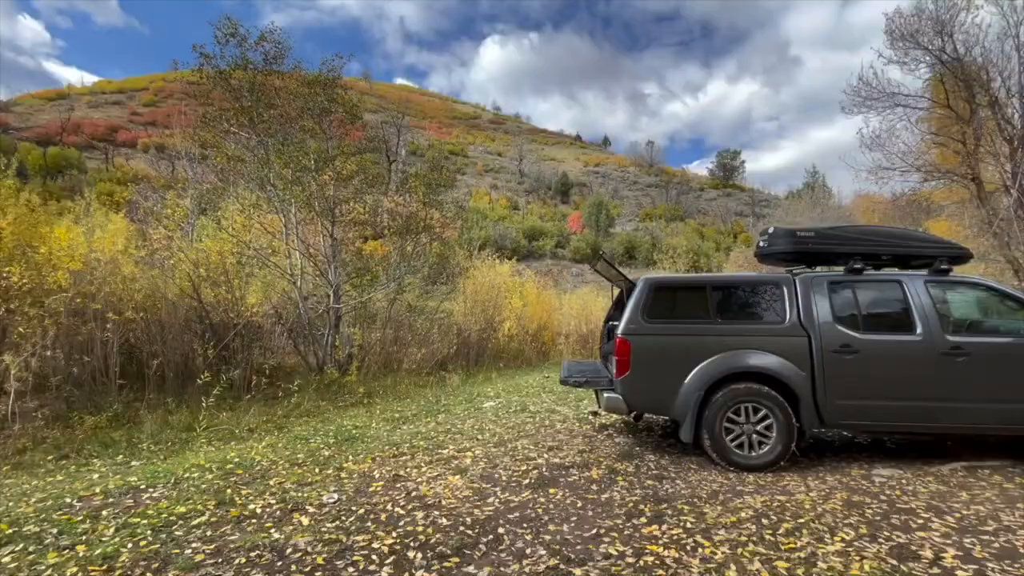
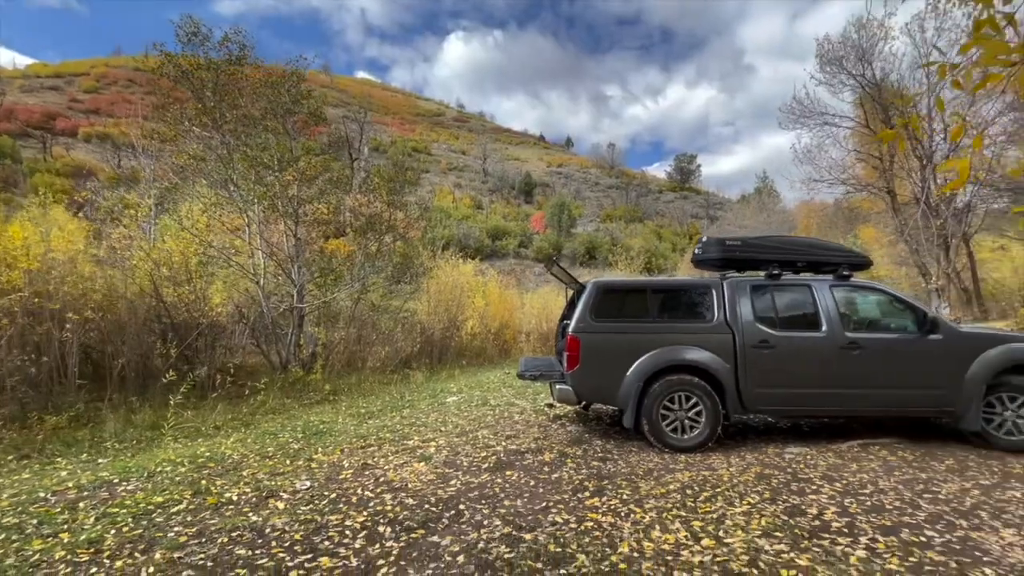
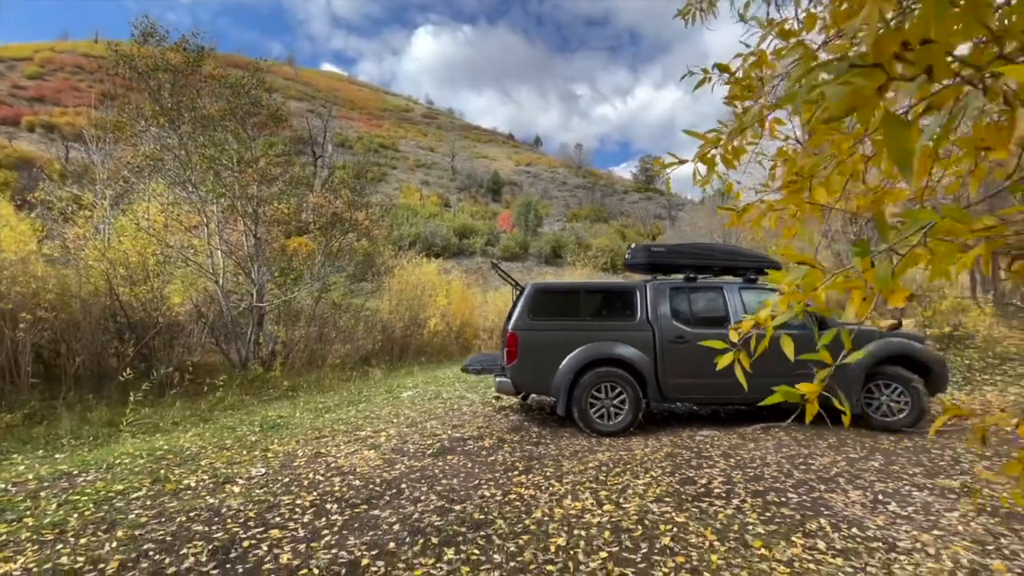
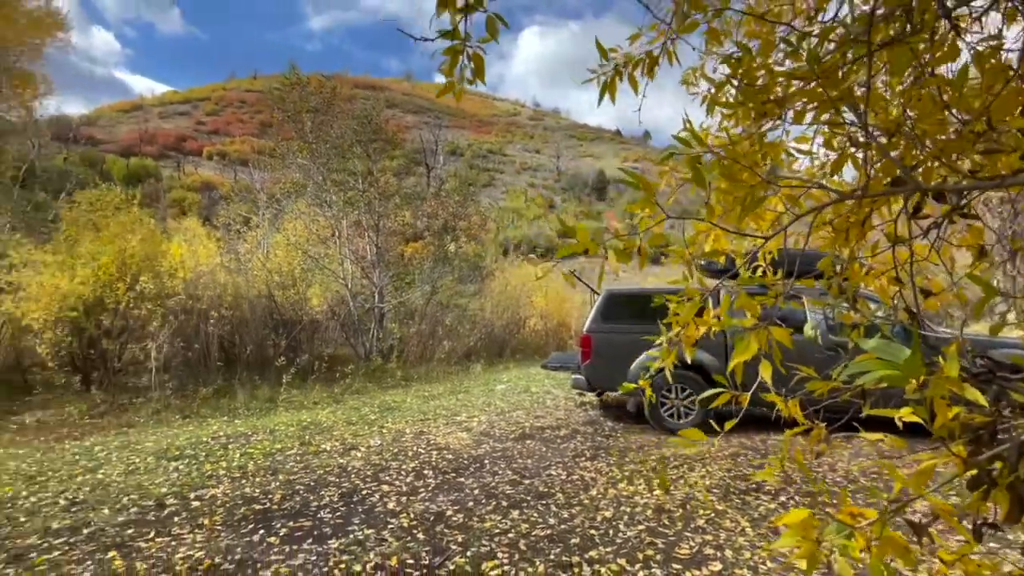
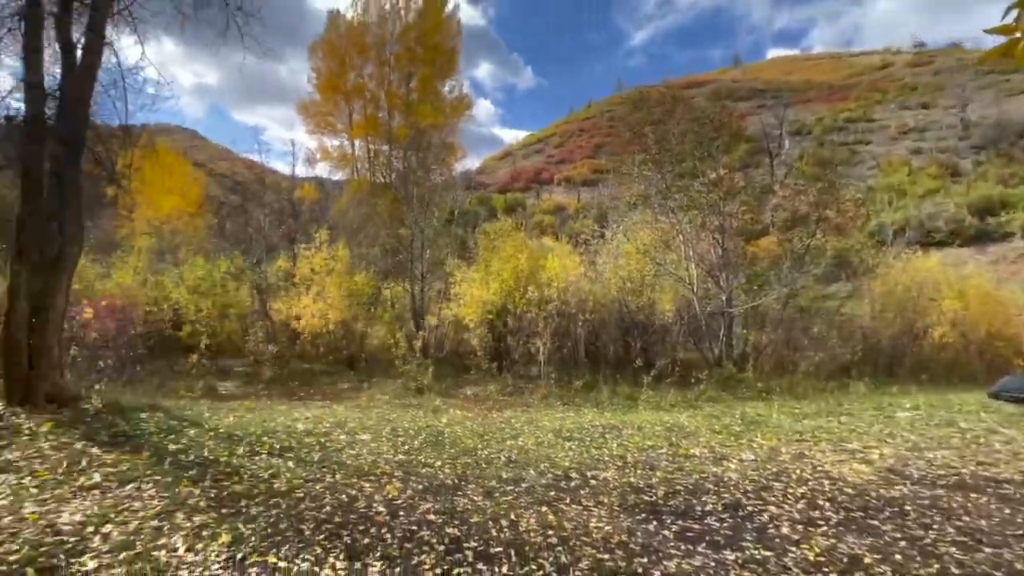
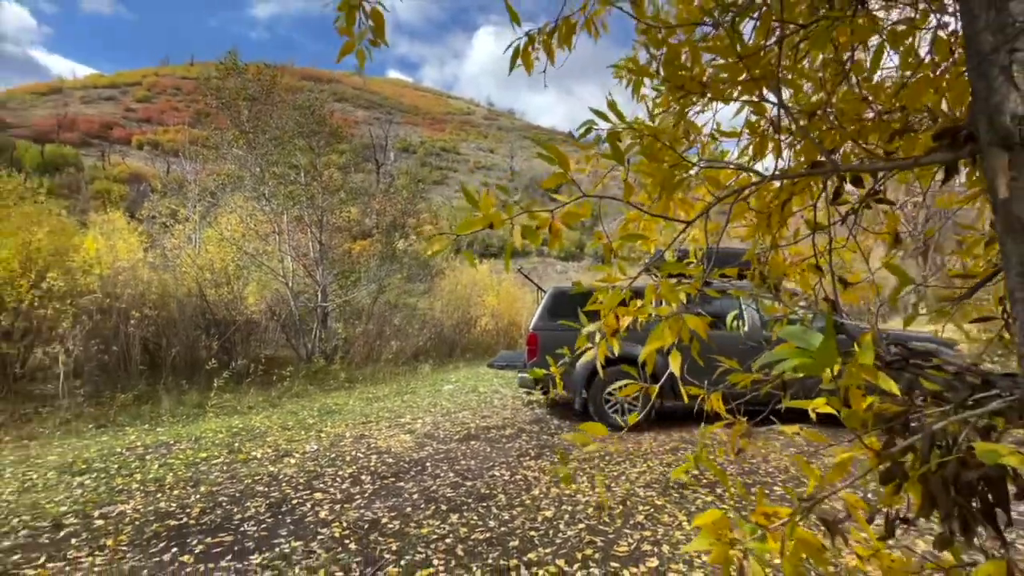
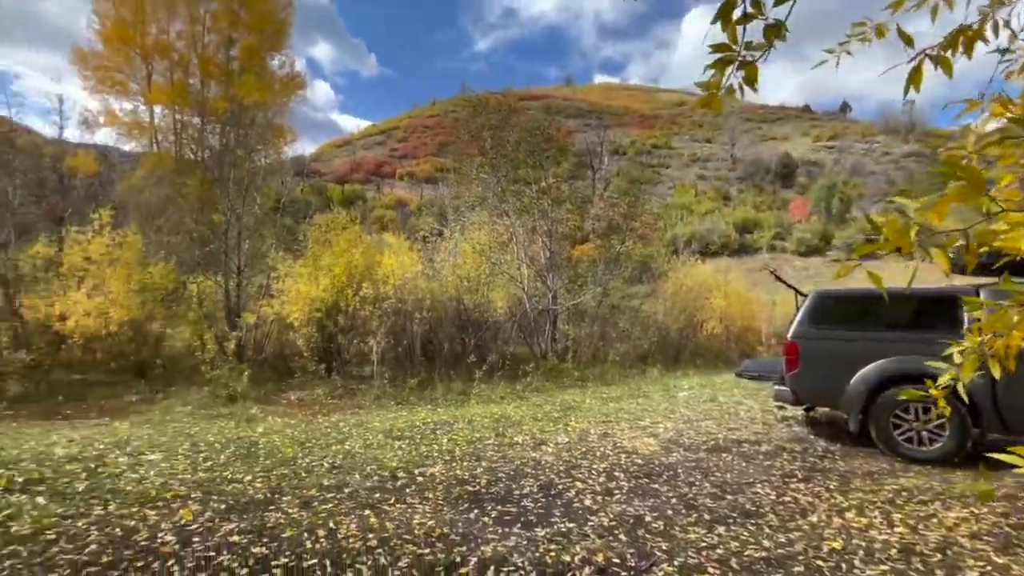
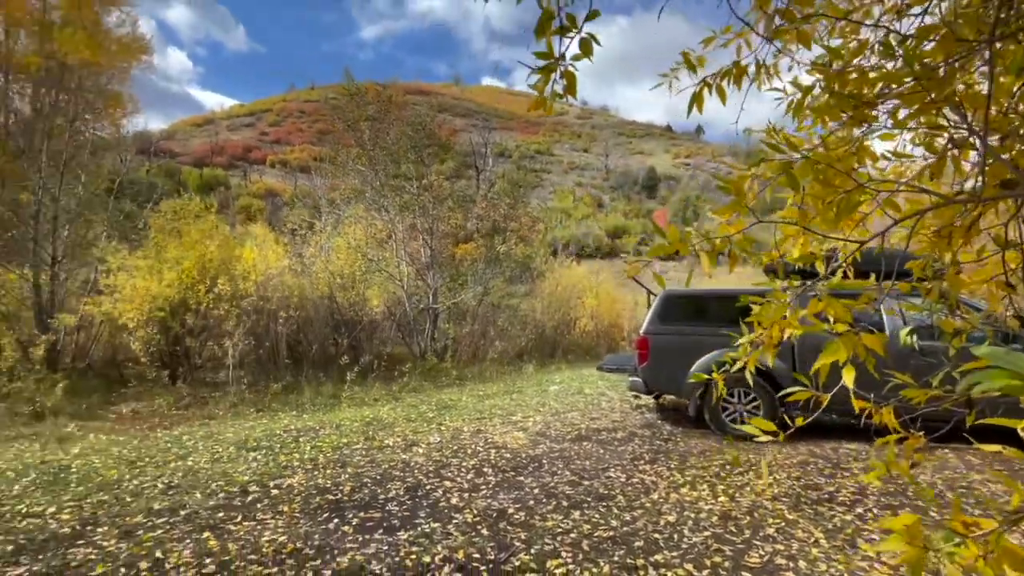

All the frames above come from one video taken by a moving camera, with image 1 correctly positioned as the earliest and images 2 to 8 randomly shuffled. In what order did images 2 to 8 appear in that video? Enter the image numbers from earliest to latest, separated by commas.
2, 3, 6, 4, 8, 7, 5
